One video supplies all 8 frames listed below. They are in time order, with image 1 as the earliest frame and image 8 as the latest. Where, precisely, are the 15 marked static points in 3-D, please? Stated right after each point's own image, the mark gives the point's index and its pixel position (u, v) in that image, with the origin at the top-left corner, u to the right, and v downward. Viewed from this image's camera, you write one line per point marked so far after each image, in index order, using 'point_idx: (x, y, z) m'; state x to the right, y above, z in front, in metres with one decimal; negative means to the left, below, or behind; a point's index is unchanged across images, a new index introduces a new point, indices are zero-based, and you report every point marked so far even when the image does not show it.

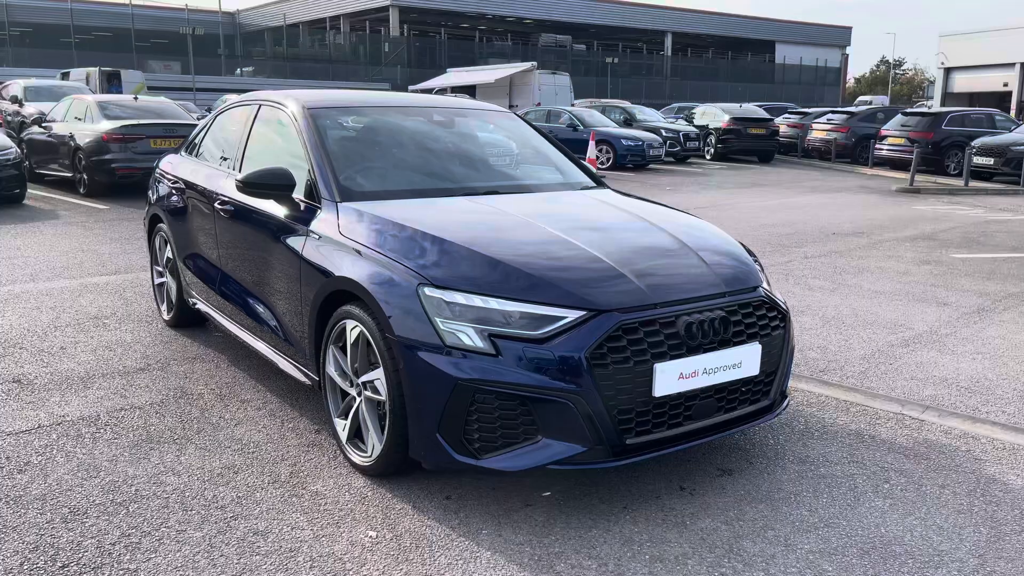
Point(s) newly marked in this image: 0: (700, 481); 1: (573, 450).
0: (+0.7, -0.7, +3.2) m
1: (+0.2, -0.5, +2.8) m
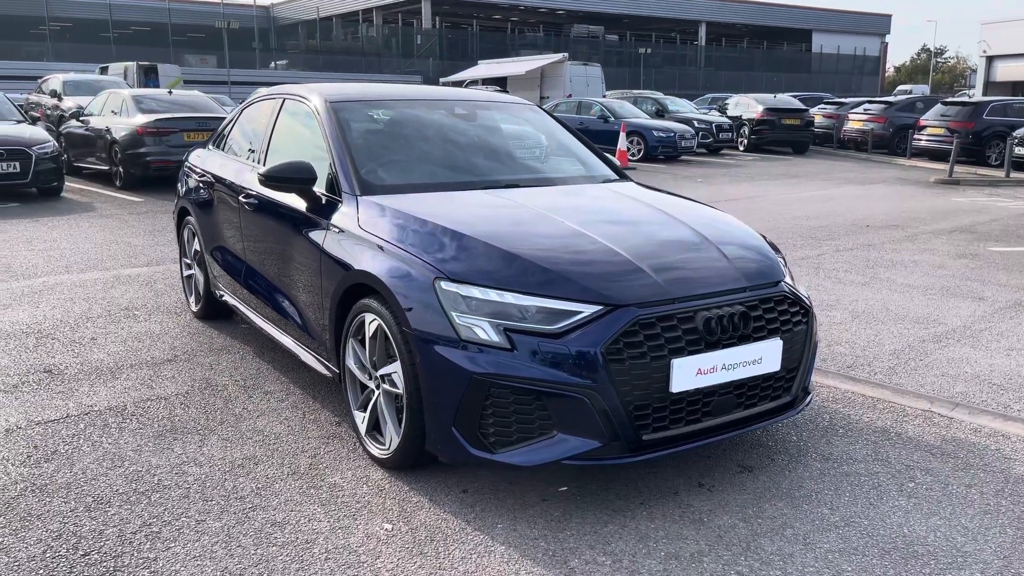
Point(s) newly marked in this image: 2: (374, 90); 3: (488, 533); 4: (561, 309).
0: (+0.8, -0.7, +3.2) m
1: (+0.2, -0.5, +2.8) m
2: (-0.8, +1.0, +4.5) m
3: (-0.1, -0.8, +2.8) m
4: (+0.2, -0.1, +2.8) m
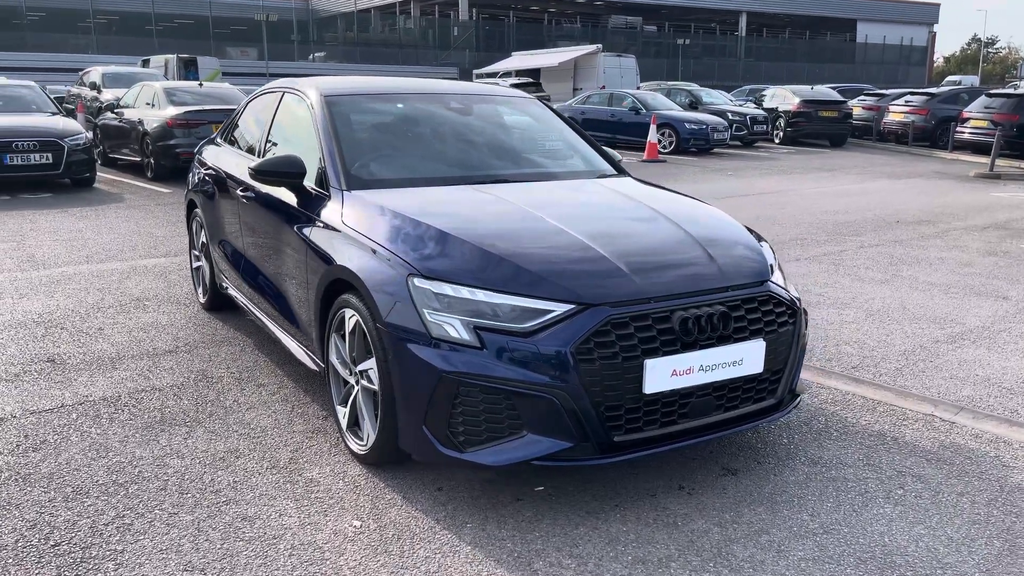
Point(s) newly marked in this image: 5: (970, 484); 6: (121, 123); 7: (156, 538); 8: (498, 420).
0: (+0.7, -0.7, +3.2) m
1: (+0.1, -0.5, +2.7) m
2: (-0.8, +1.1, +4.5) m
3: (-0.2, -0.8, +2.7) m
4: (+0.1, -0.1, +2.7) m
5: (+1.7, -0.7, +3.2) m
6: (-6.6, +2.8, +14.3) m
7: (-1.1, -0.8, +2.7) m
8: (0.0, -0.4, +2.7) m
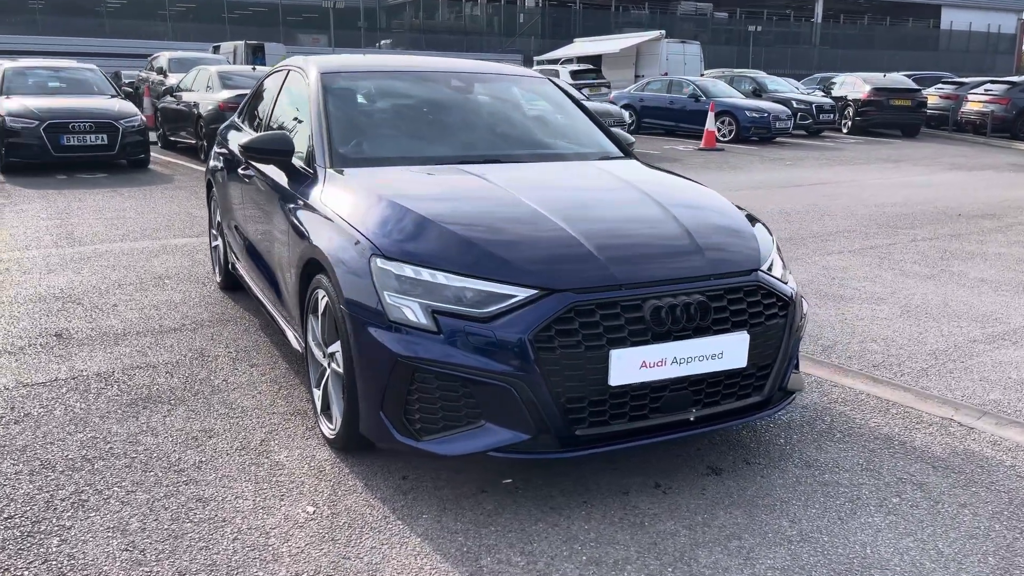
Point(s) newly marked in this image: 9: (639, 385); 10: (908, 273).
0: (+0.6, -0.7, +3.0) m
1: (0.0, -0.5, +2.6) m
2: (-0.7, +1.2, +4.4) m
3: (-0.3, -0.7, +2.6) m
4: (-0.1, 0.0, +2.6) m
5: (+1.6, -0.7, +2.9) m
6: (-5.8, +3.2, +14.6) m
7: (-1.3, -0.7, +2.6) m
8: (-0.2, -0.4, +2.6) m
9: (+0.4, -0.3, +2.7) m
10: (+3.2, +0.1, +6.7) m
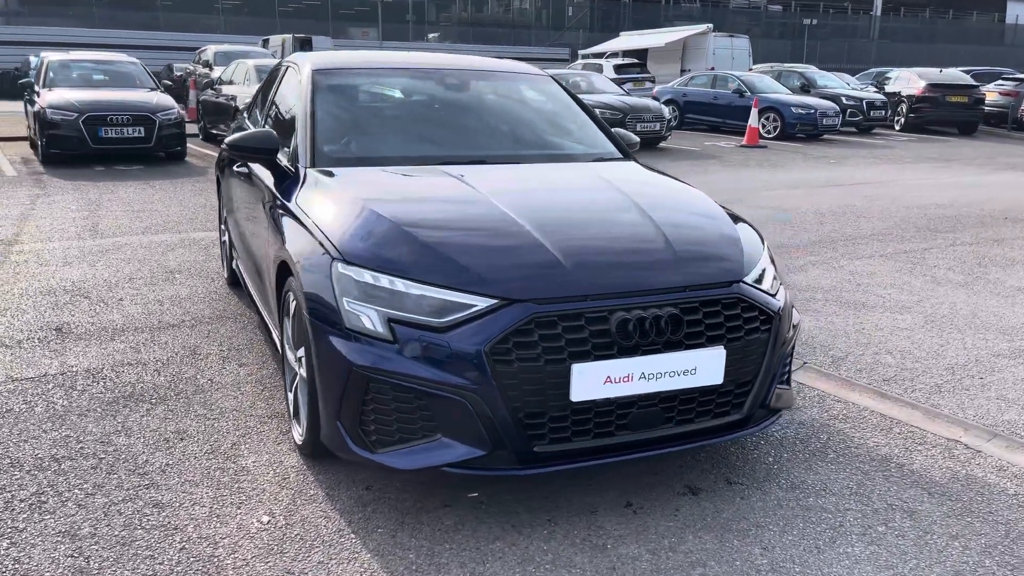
0: (+0.5, -0.7, +2.9) m
1: (-0.1, -0.5, +2.5) m
2: (-0.7, +1.2, +4.3) m
3: (-0.5, -0.8, +2.6) m
4: (-0.2, 0.0, +2.5) m
5: (+1.5, -0.8, +2.7) m
6: (-5.2, +3.3, +14.8) m
7: (-1.4, -0.7, +2.6) m
8: (-0.3, -0.4, +2.5) m
9: (+0.3, -0.3, +2.6) m
10: (+3.3, +0.1, +6.4) m
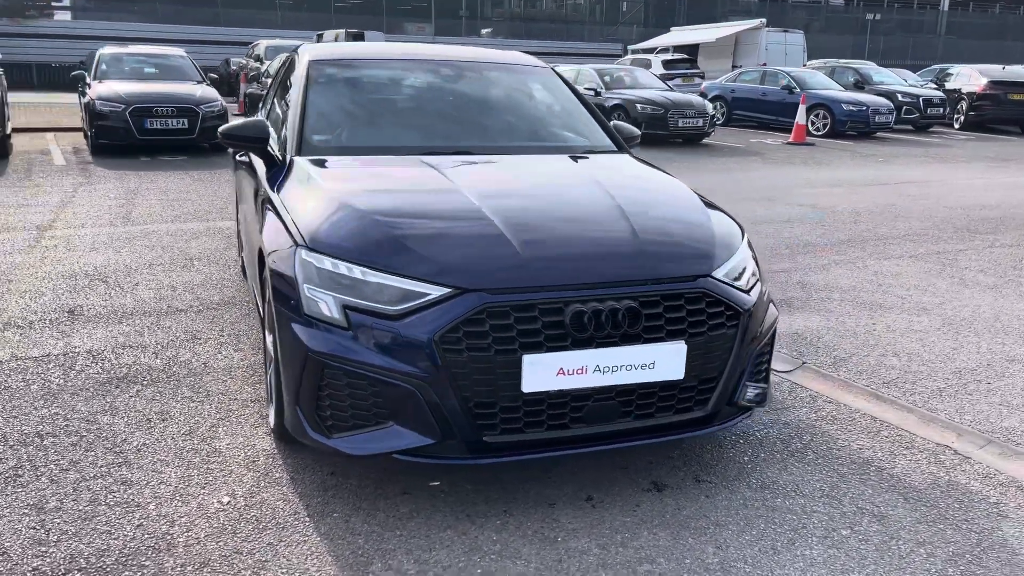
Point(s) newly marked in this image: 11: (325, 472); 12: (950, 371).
0: (+0.3, -0.7, +2.8) m
1: (-0.3, -0.5, +2.5) m
2: (-0.7, +1.2, +4.3) m
3: (-0.6, -0.7, +2.6) m
4: (-0.3, 0.0, +2.5) m
5: (+1.3, -0.8, +2.6) m
6: (-4.5, +3.5, +15.1) m
7: (-1.5, -0.7, +2.7) m
8: (-0.5, -0.4, +2.6) m
9: (+0.1, -0.3, +2.5) m
10: (+3.4, 0.0, +6.2) m
11: (-0.6, -0.6, +2.9) m
12: (+2.2, -0.4, +4.2) m
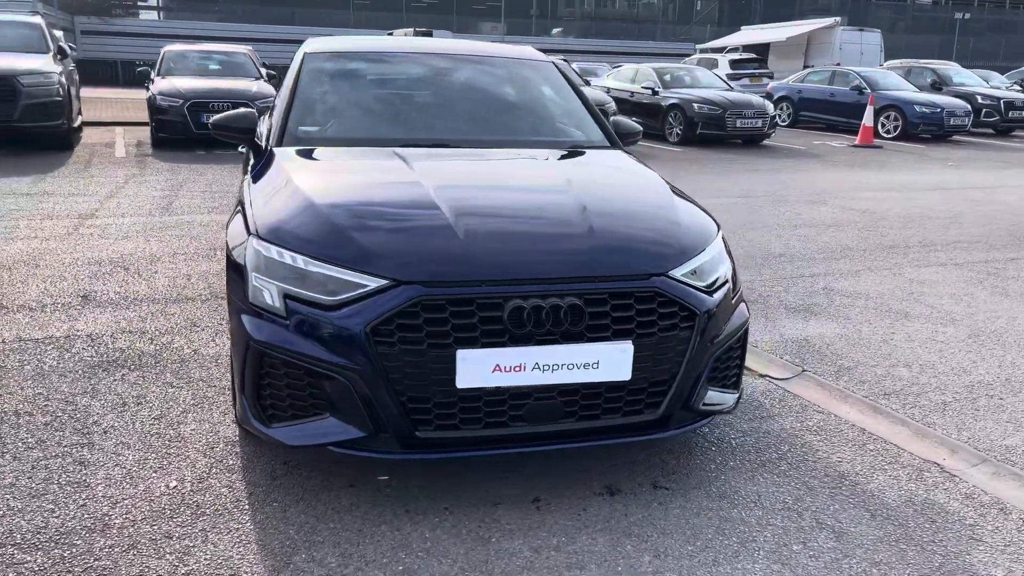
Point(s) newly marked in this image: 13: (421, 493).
0: (+0.2, -0.7, +2.8) m
1: (-0.5, -0.4, +2.5) m
2: (-0.7, +1.3, +4.3) m
3: (-0.8, -0.7, +2.6) m
4: (-0.5, 0.0, +2.5) m
5: (+1.2, -0.8, +2.5) m
6: (-3.5, +3.6, +15.3) m
7: (-1.7, -0.6, +2.8) m
8: (-0.6, -0.3, +2.6) m
9: (-0.1, -0.3, +2.5) m
10: (+3.5, 0.0, +5.9) m
11: (-0.8, -0.6, +2.9) m
12: (+2.1, -0.5, +3.9) m
13: (-0.3, -0.7, +2.7) m
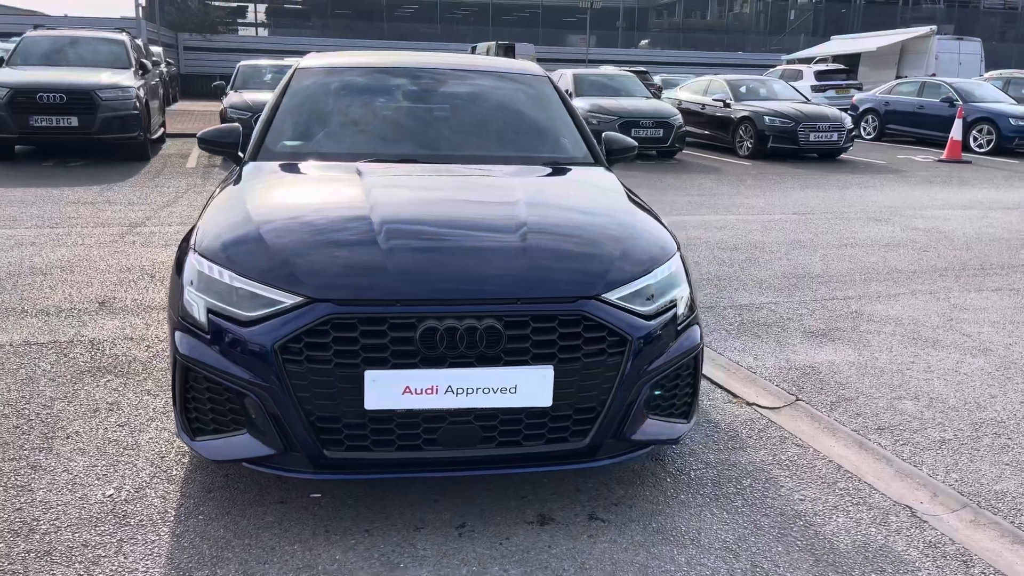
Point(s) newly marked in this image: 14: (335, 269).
0: (-0.1, -0.7, +2.7) m
1: (-0.7, -0.5, +2.5) m
2: (-0.7, +1.2, +4.4) m
3: (-1.0, -0.7, +2.6) m
4: (-0.8, 0.0, +2.5) m
5: (+0.9, -0.9, +2.3) m
6: (-2.3, +3.5, +15.6) m
7: (-1.9, -0.6, +2.9) m
8: (-0.9, -0.4, +2.6) m
9: (-0.3, -0.4, +2.4) m
10: (+3.6, -0.2, +5.4) m
11: (-1.0, -0.6, +2.9) m
12: (+2.0, -0.6, +3.7) m
13: (-0.5, -0.7, +2.7) m
14: (-0.5, +0.1, +2.5) m
